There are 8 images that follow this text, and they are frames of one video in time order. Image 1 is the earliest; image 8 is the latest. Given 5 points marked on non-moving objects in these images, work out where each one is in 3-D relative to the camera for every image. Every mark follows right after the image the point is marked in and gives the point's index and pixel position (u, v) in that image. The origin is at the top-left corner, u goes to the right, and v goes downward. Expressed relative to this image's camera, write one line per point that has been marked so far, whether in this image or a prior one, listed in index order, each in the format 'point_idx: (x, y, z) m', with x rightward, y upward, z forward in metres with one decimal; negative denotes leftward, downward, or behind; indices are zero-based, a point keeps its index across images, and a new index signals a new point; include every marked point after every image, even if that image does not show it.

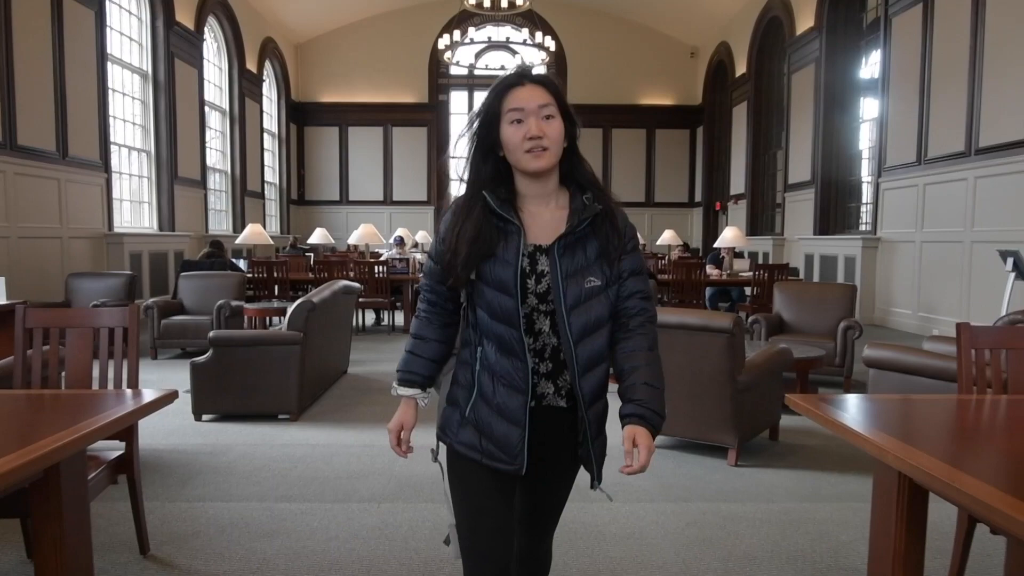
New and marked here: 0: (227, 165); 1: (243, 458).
0: (-3.7, +1.6, +12.6) m
1: (-0.9, -0.6, +3.4) m
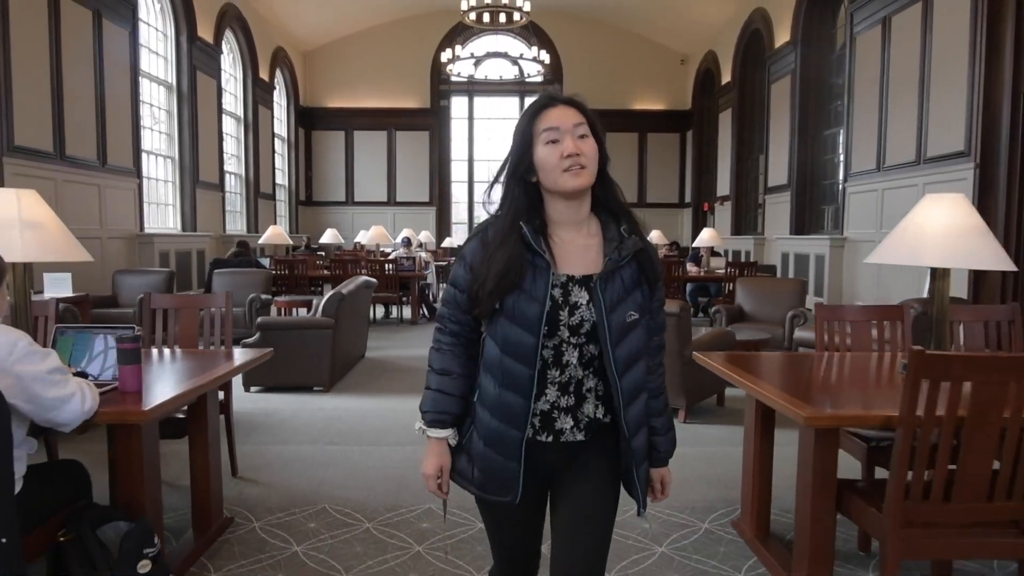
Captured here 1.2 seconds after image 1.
0: (-3.8, +1.7, +13.4) m
1: (-0.9, -0.6, +4.2) m
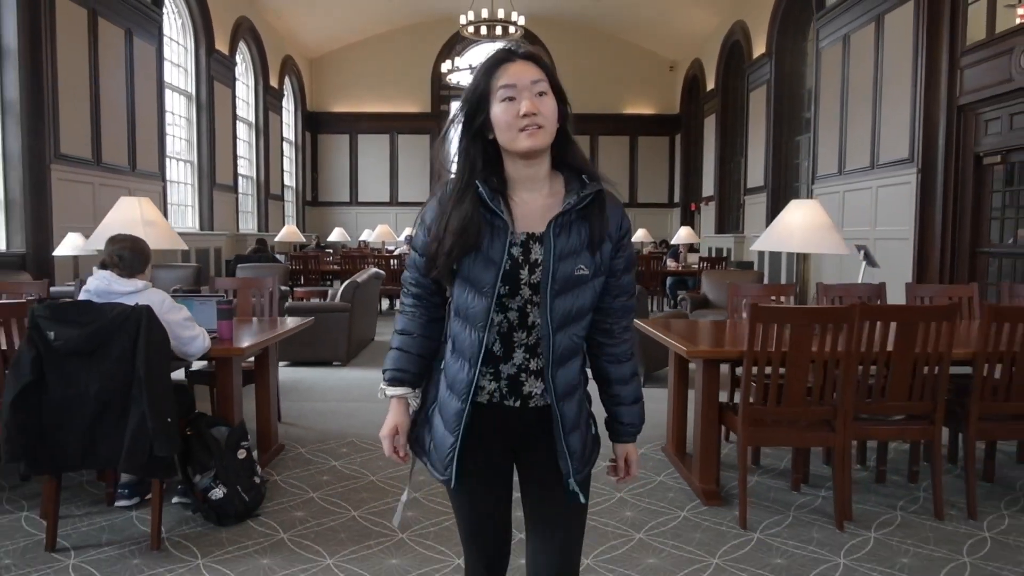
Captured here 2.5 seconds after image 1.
0: (-3.8, +1.7, +14.2) m
1: (-1.0, -0.5, +5.1) m
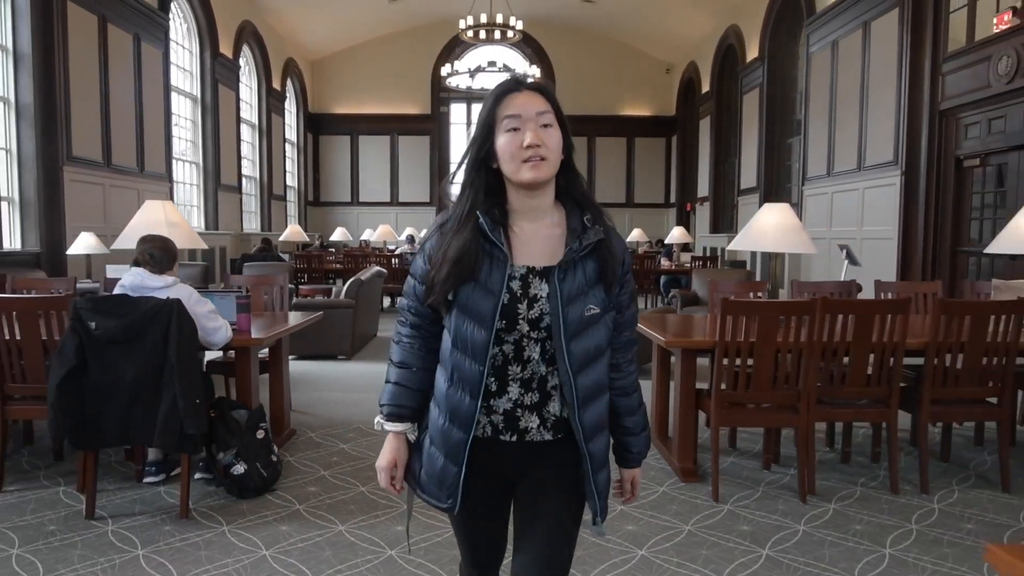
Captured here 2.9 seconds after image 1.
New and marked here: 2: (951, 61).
0: (-3.8, +1.7, +14.5) m
1: (-1.0, -0.5, +5.3) m
2: (+3.4, +1.8, +7.5) m
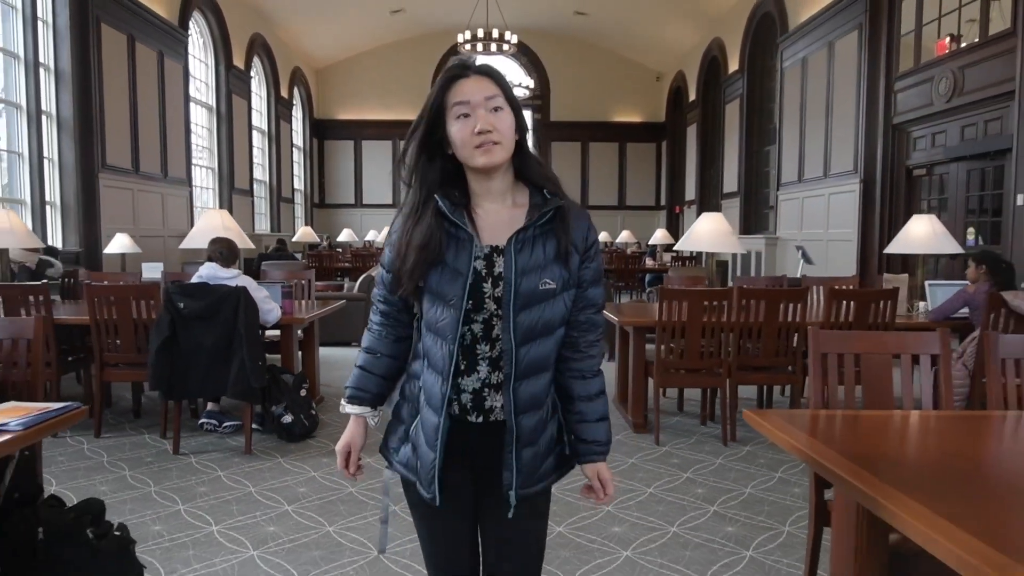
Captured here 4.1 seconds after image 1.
0: (-3.9, +1.8, +15.3) m
1: (-1.1, -0.4, +6.1) m
2: (+3.4, +1.8, +8.3) m
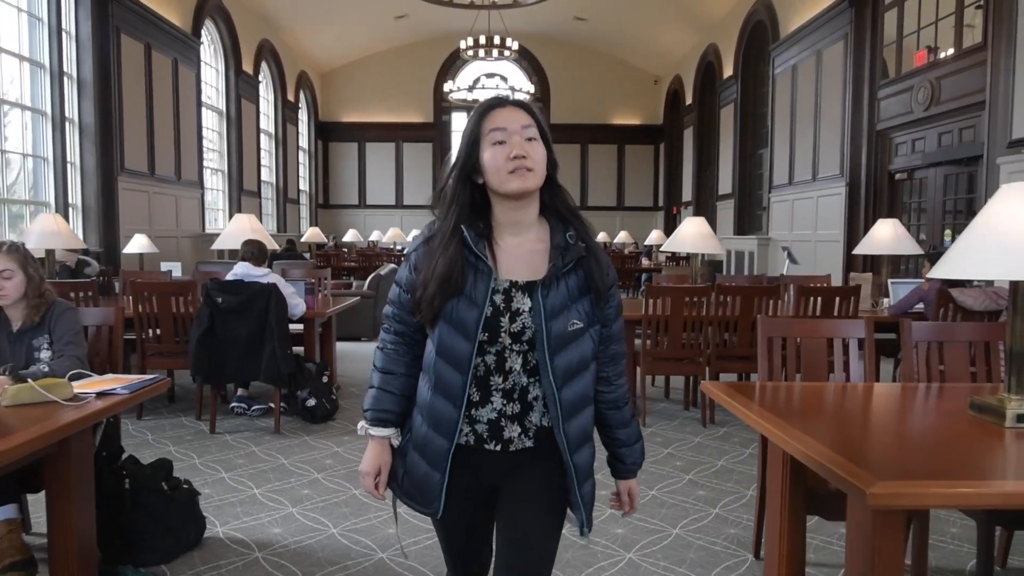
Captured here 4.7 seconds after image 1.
0: (-3.9, +1.8, +15.7) m
1: (-1.1, -0.4, +6.5) m
2: (+3.4, +1.8, +8.7) m
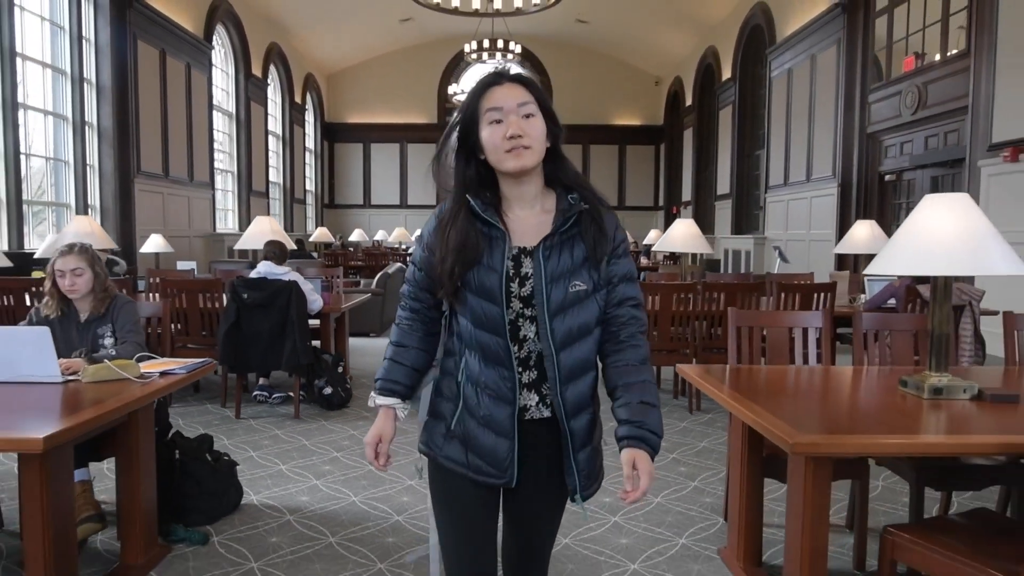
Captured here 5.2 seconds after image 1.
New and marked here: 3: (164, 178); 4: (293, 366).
0: (-3.8, +1.8, +16.0) m
1: (-1.1, -0.4, +6.9) m
2: (+3.4, +1.8, +9.0) m
3: (-3.8, +1.2, +10.5) m
4: (-0.9, -0.3, +4.1) m
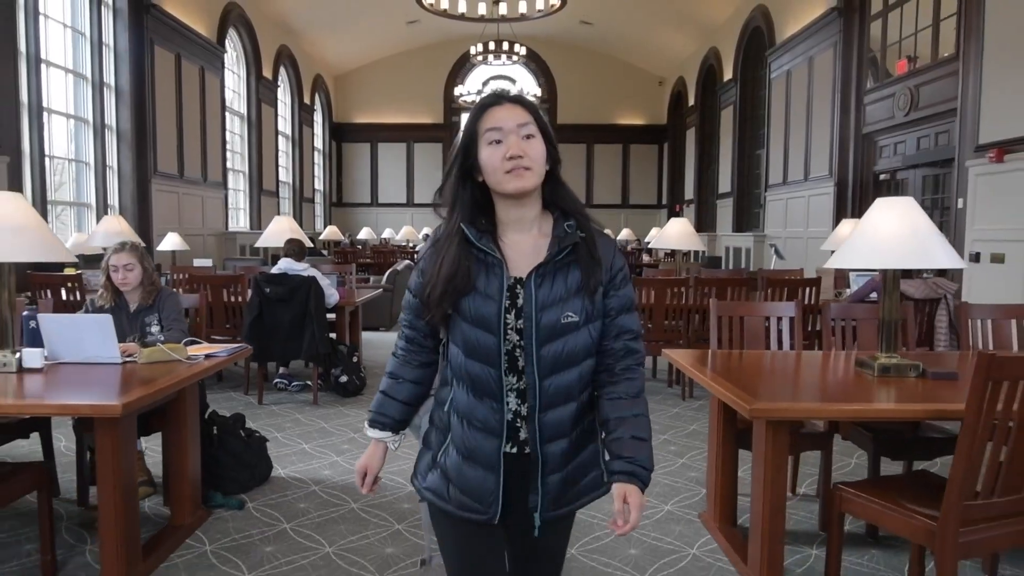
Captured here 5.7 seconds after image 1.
0: (-3.8, +1.9, +16.4) m
1: (-1.0, -0.4, +7.2) m
2: (+3.5, +1.9, +9.3) m
3: (-3.7, +1.2, +10.8) m
4: (-0.9, -0.3, +4.4) m
